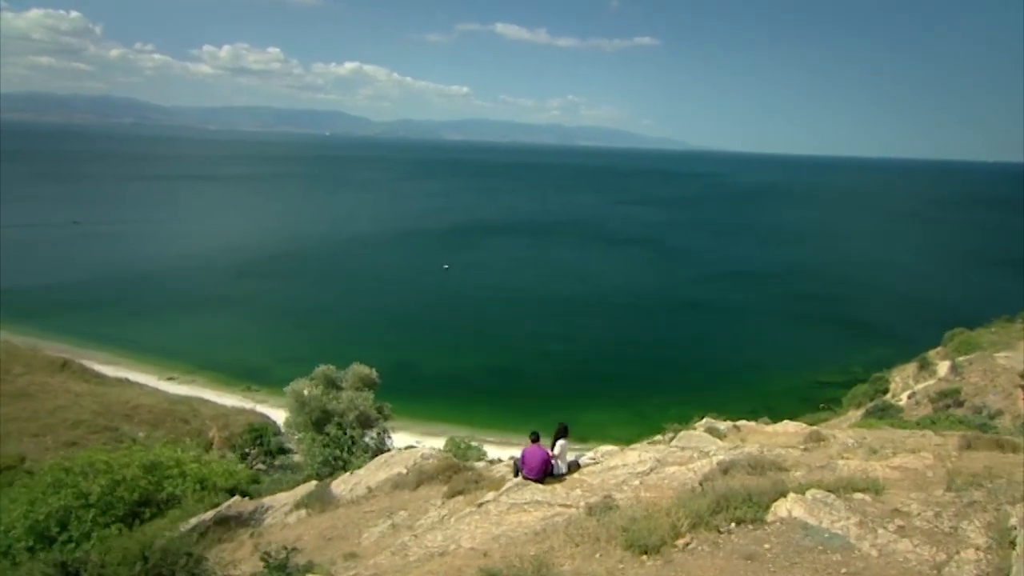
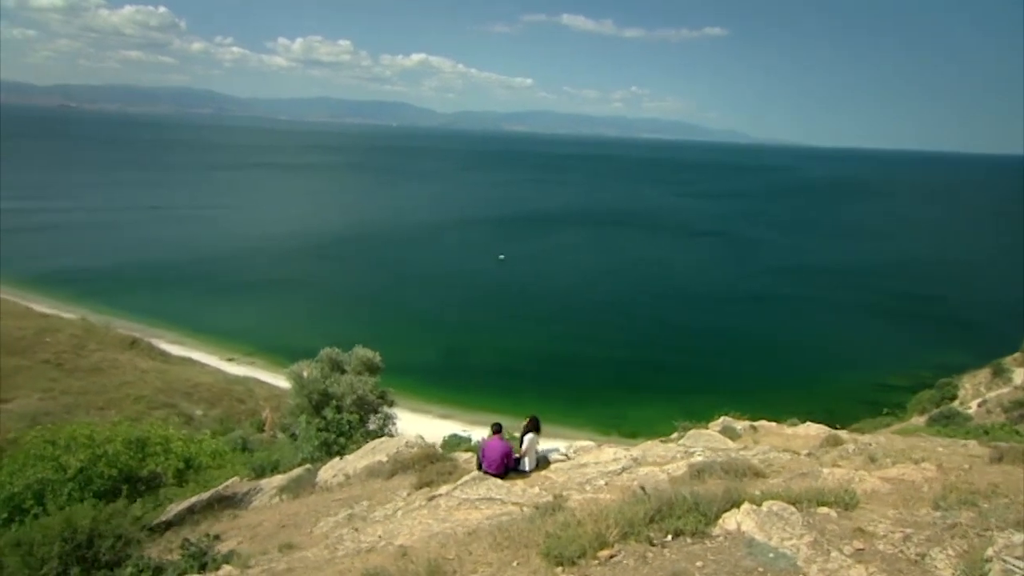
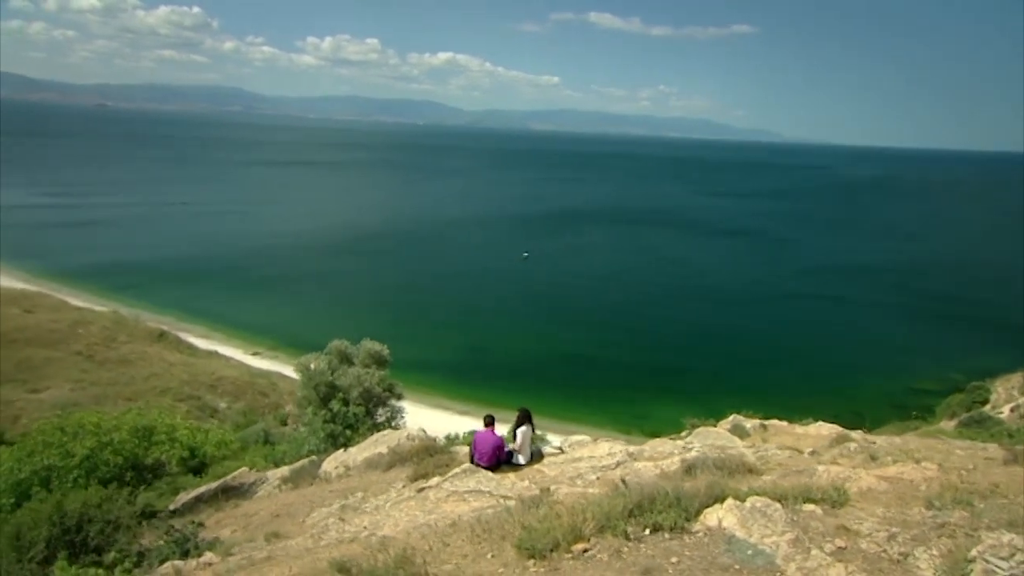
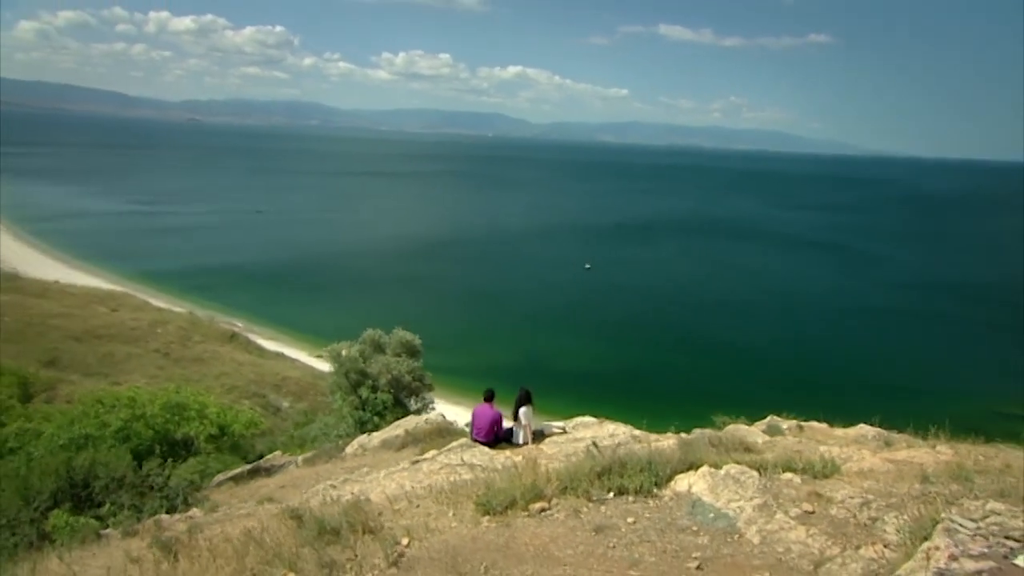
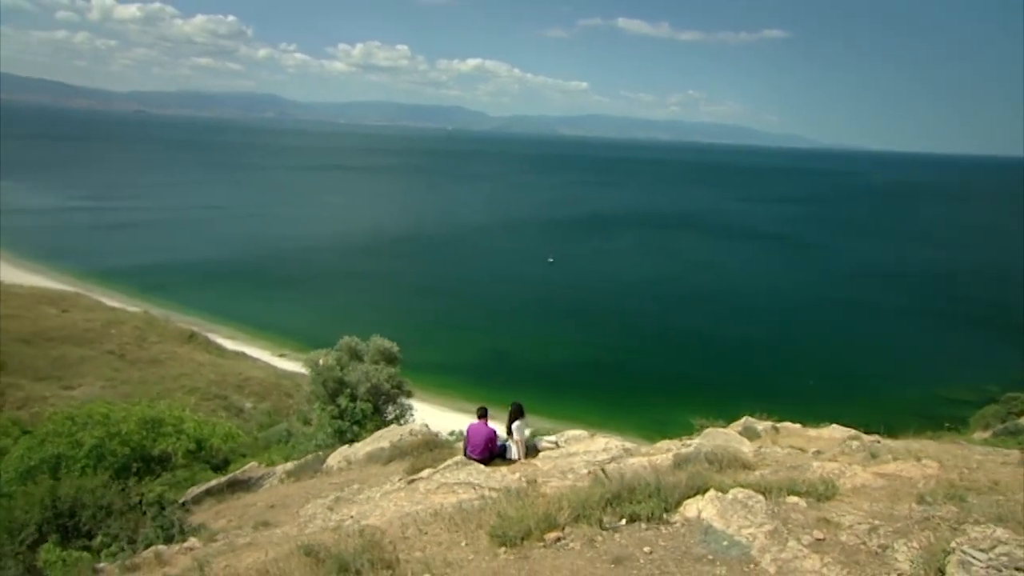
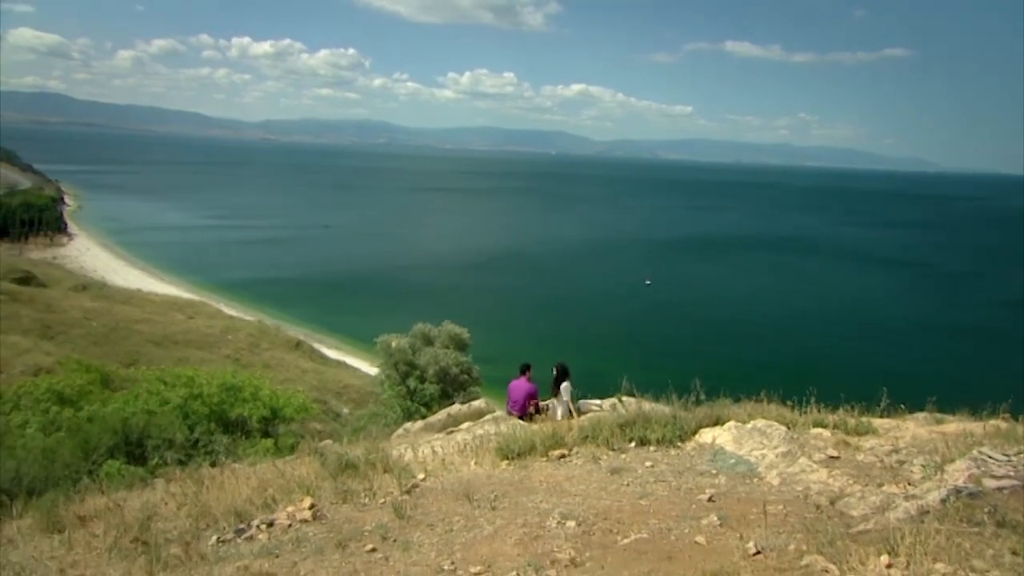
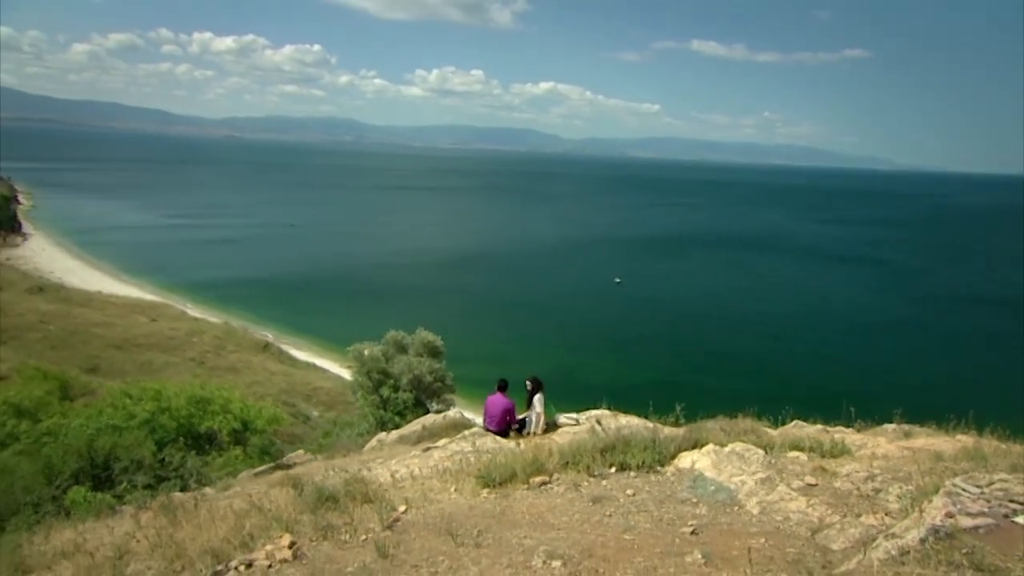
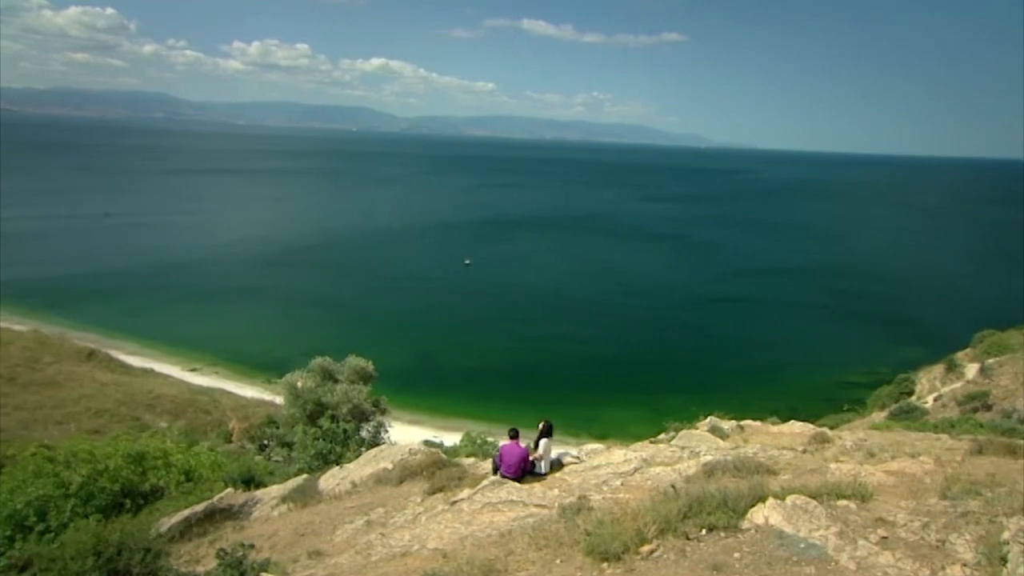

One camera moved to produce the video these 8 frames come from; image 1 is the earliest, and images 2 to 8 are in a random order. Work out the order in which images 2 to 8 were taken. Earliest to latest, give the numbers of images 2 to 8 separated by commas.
8, 2, 3, 5, 4, 7, 6
